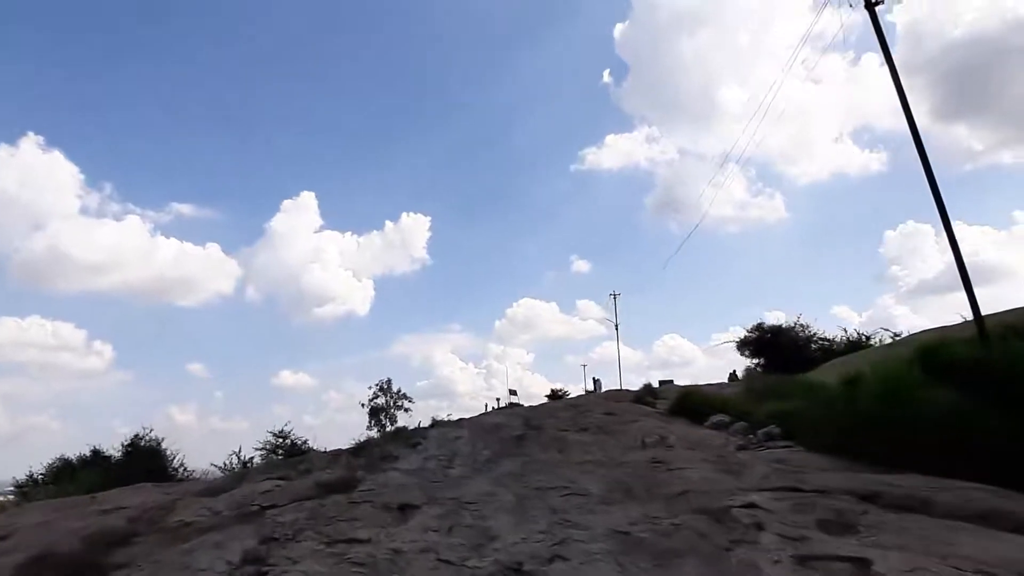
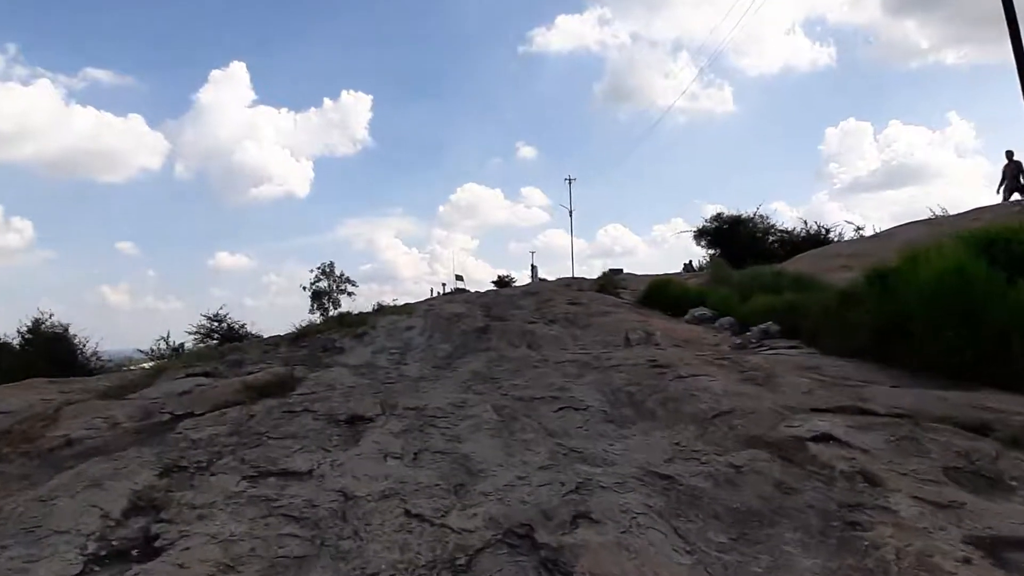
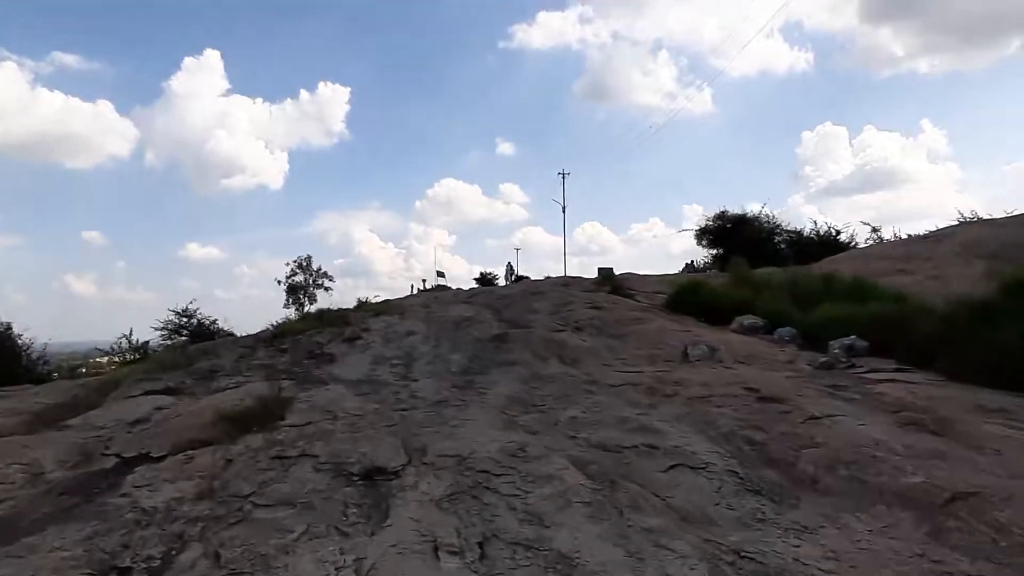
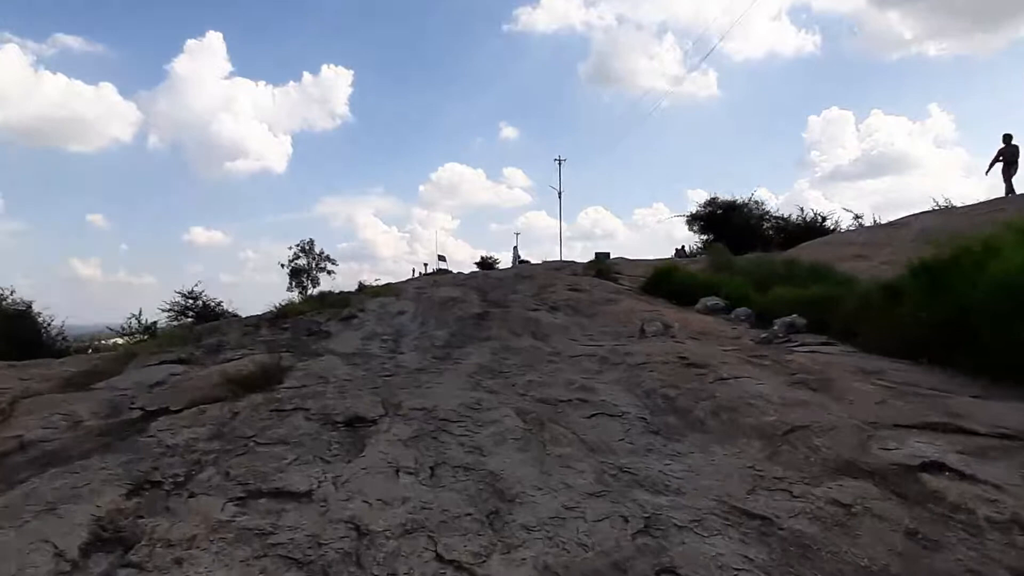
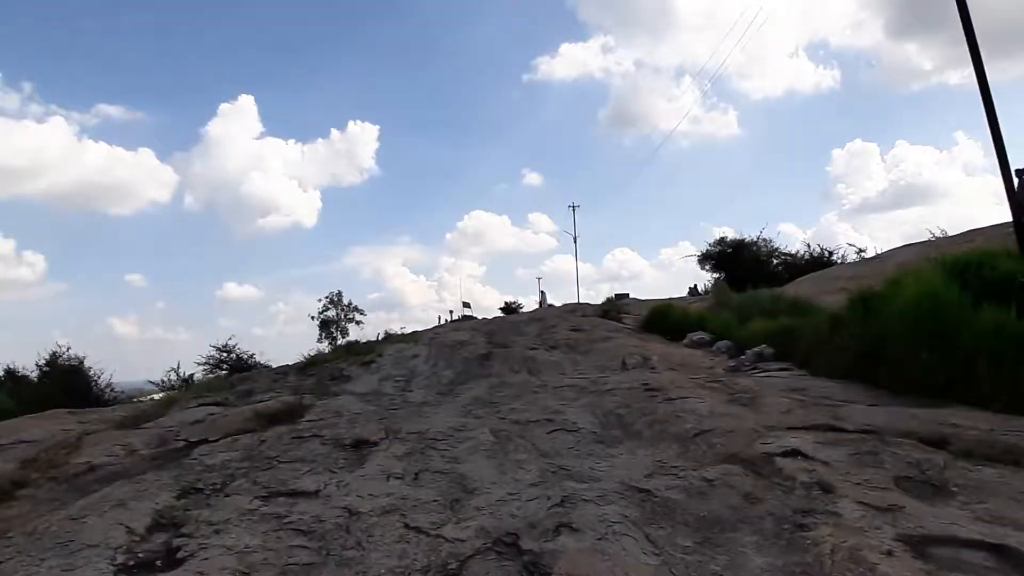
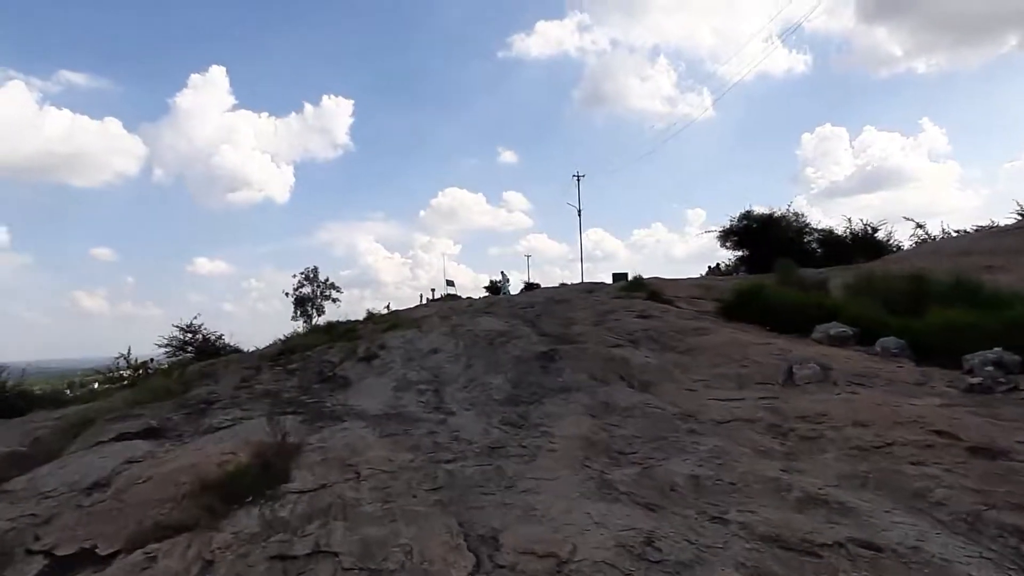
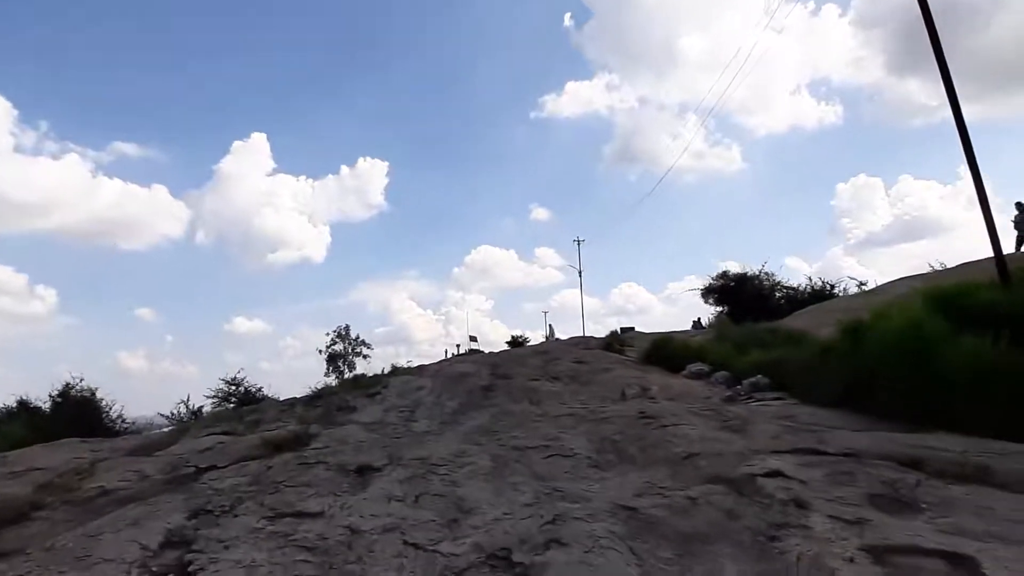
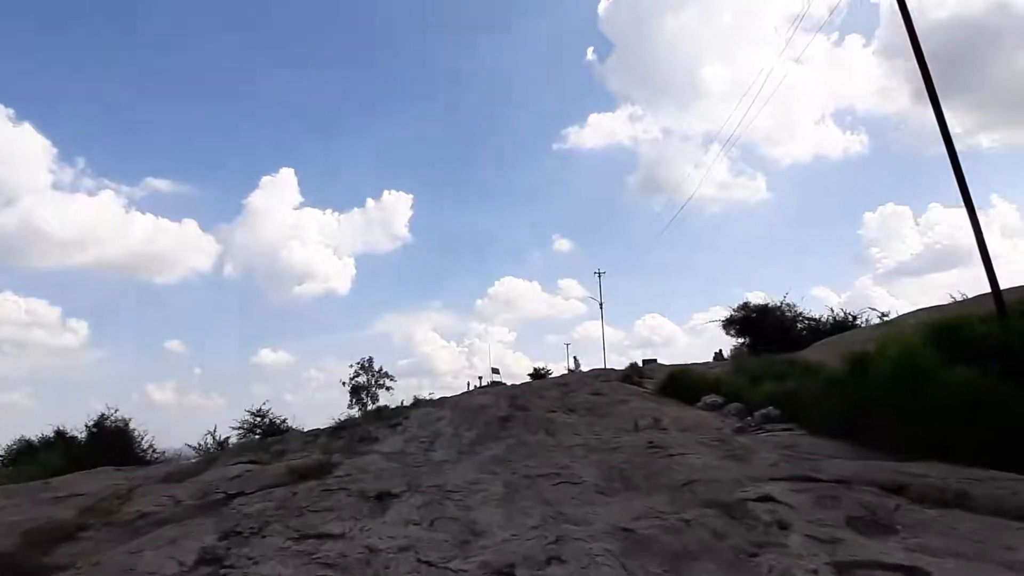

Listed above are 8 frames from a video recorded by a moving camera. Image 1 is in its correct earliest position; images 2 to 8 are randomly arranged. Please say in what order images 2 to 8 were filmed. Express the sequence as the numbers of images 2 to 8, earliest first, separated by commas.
8, 7, 5, 2, 4, 3, 6
